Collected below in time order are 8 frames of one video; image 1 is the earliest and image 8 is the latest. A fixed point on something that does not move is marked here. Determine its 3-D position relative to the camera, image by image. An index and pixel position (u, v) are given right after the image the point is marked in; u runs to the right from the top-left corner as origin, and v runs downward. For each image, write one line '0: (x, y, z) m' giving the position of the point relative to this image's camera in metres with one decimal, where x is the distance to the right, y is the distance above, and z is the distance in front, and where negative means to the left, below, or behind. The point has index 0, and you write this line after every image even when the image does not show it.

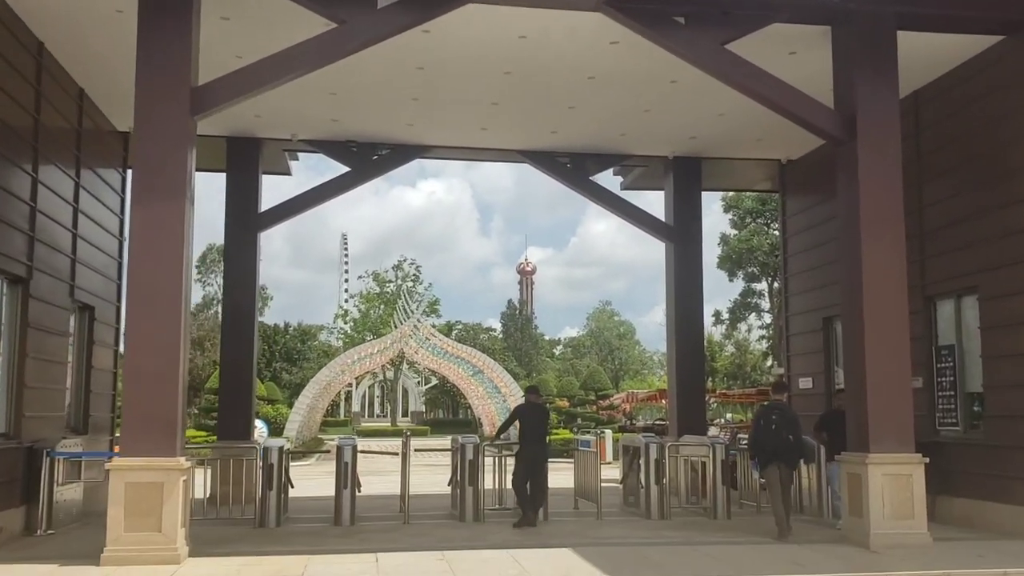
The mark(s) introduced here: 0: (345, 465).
0: (-1.7, -1.8, +9.7) m
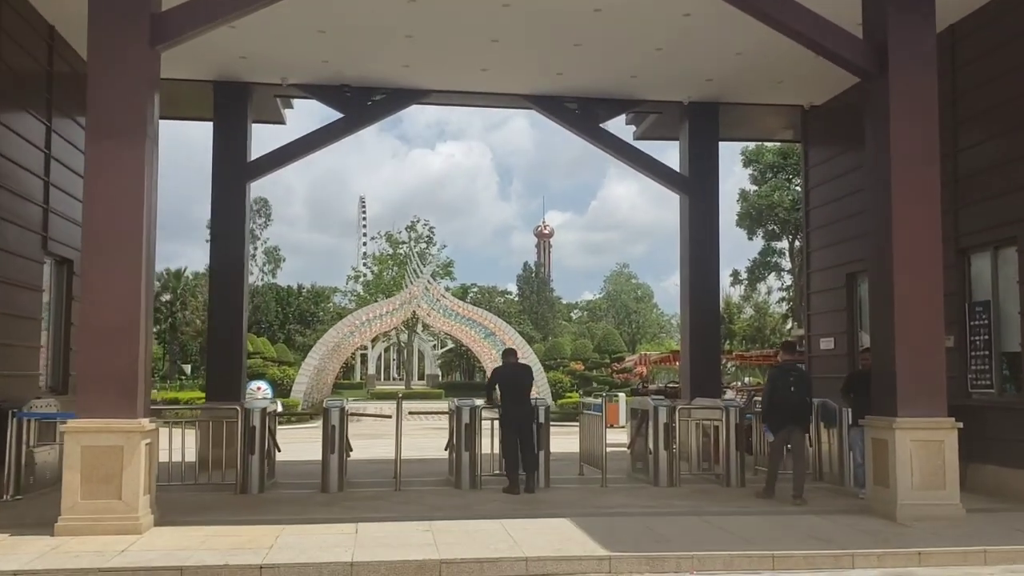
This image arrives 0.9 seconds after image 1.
0: (-1.7, -1.4, +9.1) m
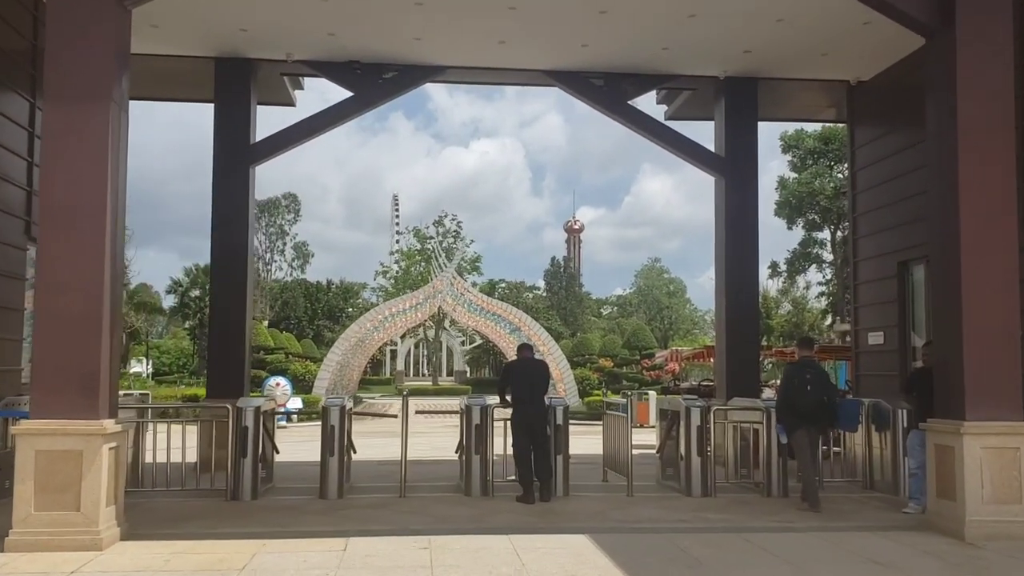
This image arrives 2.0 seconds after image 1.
0: (-1.6, -1.3, +8.3) m
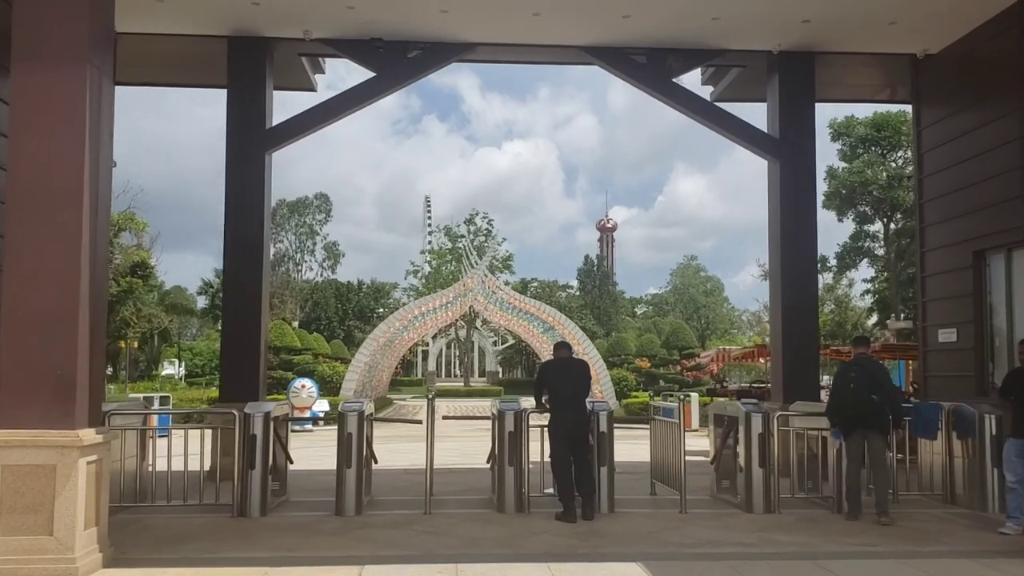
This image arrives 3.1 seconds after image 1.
0: (-1.3, -1.2, +7.5) m
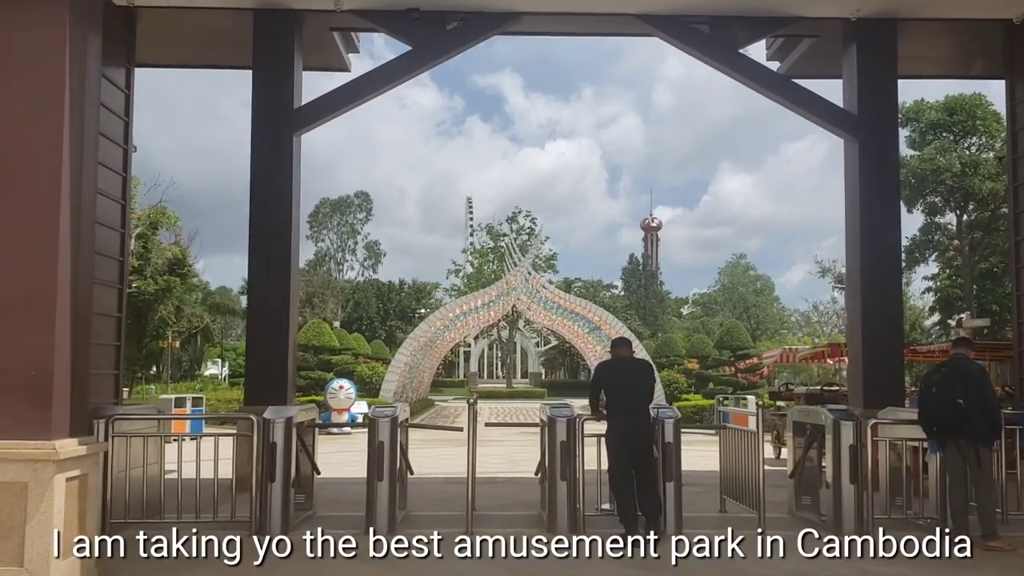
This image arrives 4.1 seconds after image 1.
0: (-0.9, -1.1, +6.6) m
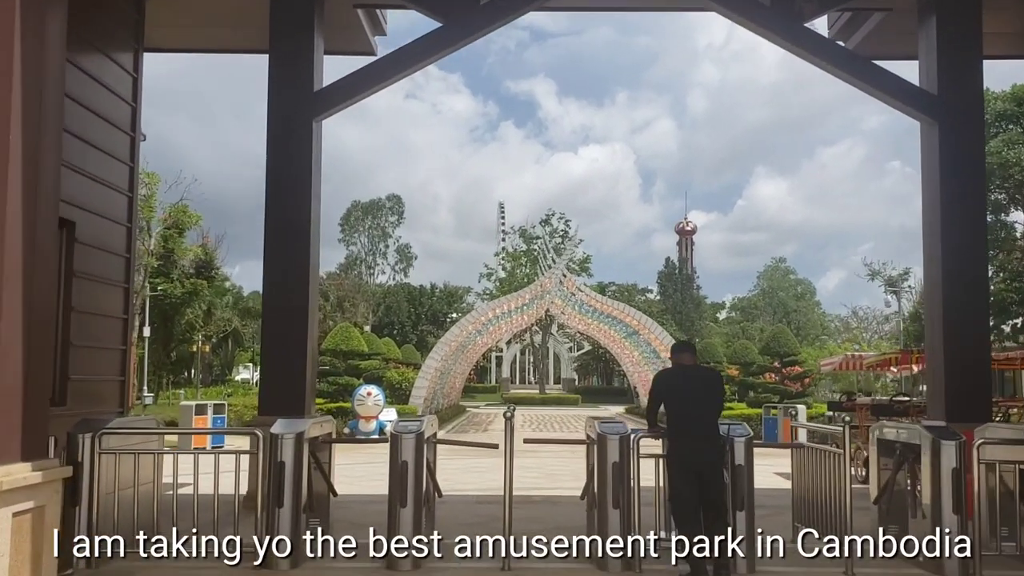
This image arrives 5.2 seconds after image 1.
0: (-0.7, -1.1, +5.8) m
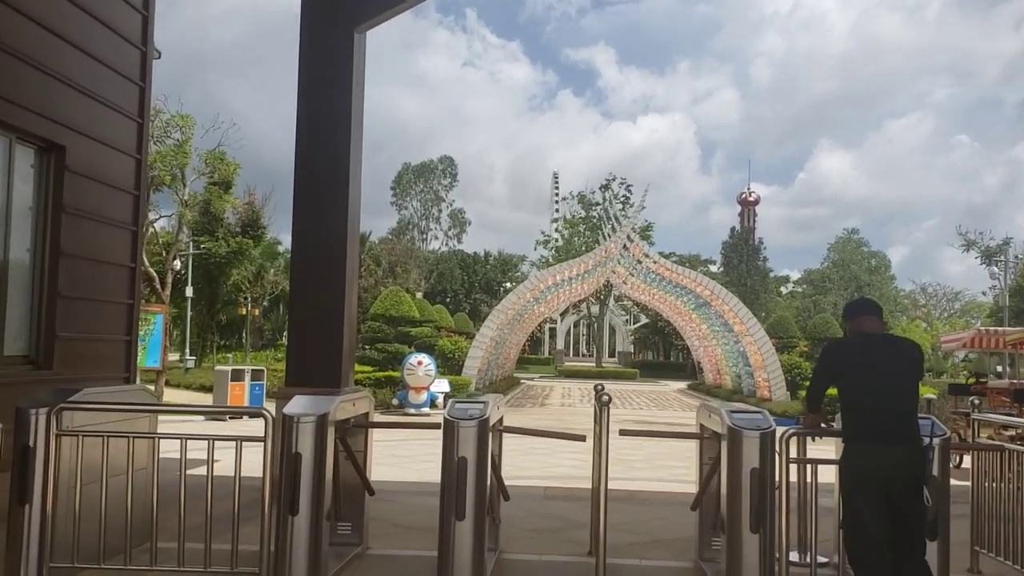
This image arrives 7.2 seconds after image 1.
0: (-0.2, -0.8, +4.3) m
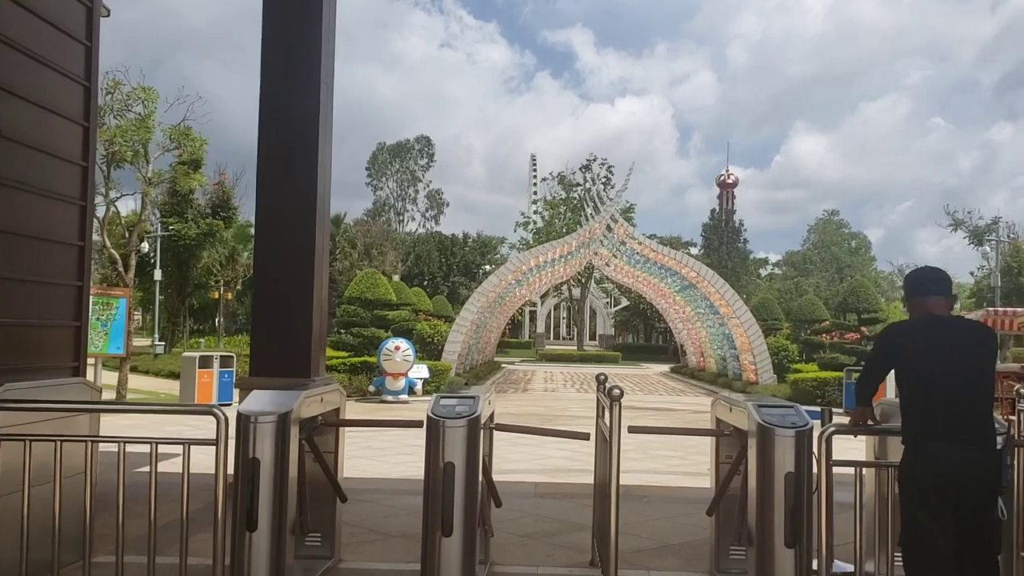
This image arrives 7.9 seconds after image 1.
0: (-0.2, -0.7, +3.7) m
